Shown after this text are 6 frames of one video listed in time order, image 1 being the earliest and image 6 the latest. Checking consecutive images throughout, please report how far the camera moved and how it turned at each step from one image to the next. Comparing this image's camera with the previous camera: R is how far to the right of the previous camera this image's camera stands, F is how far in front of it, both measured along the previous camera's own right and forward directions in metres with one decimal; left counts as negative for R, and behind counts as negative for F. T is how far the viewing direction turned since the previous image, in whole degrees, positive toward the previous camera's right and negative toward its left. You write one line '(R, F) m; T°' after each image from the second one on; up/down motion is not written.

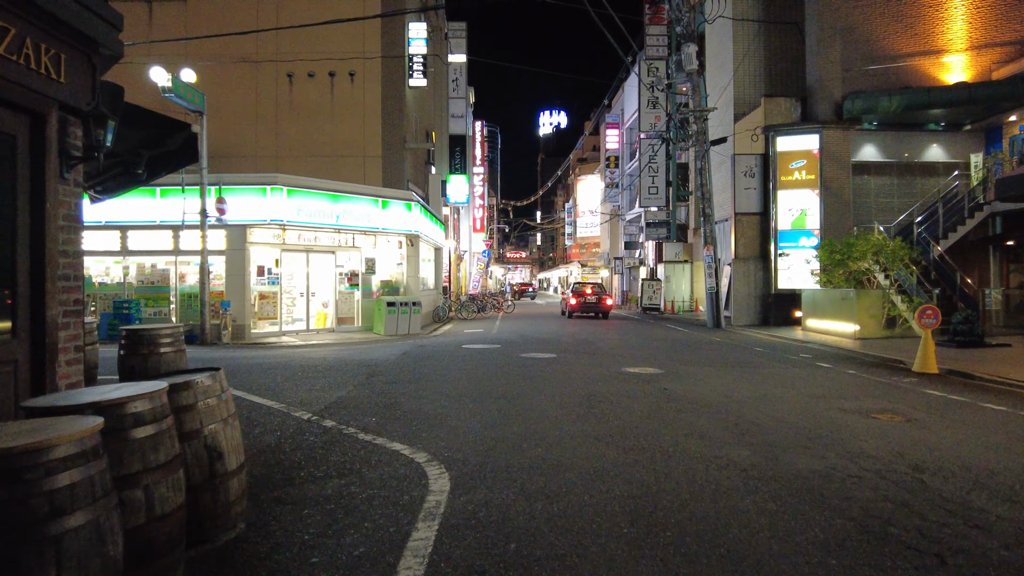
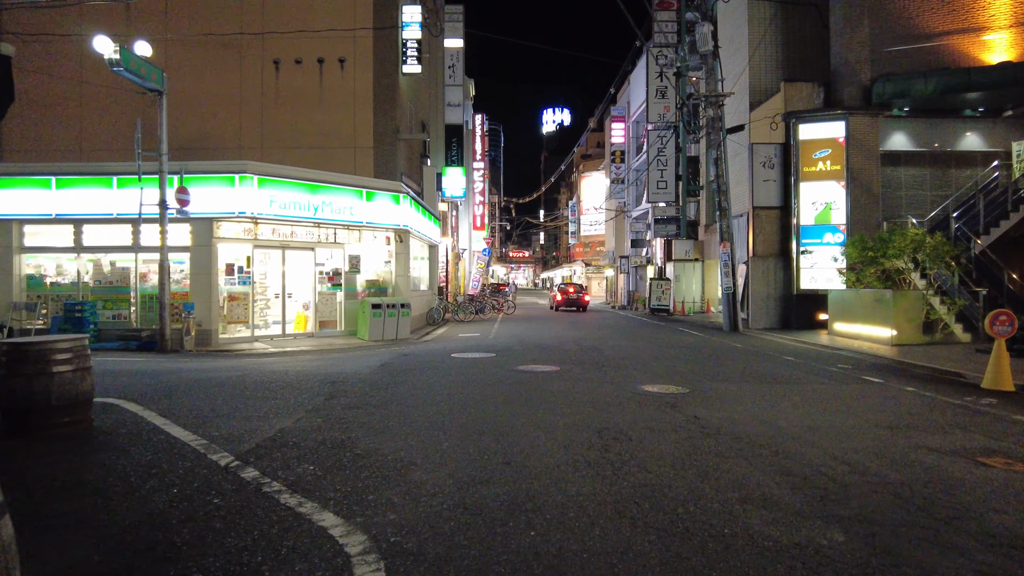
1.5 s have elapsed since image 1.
(+0.1, +1.8) m; 0°
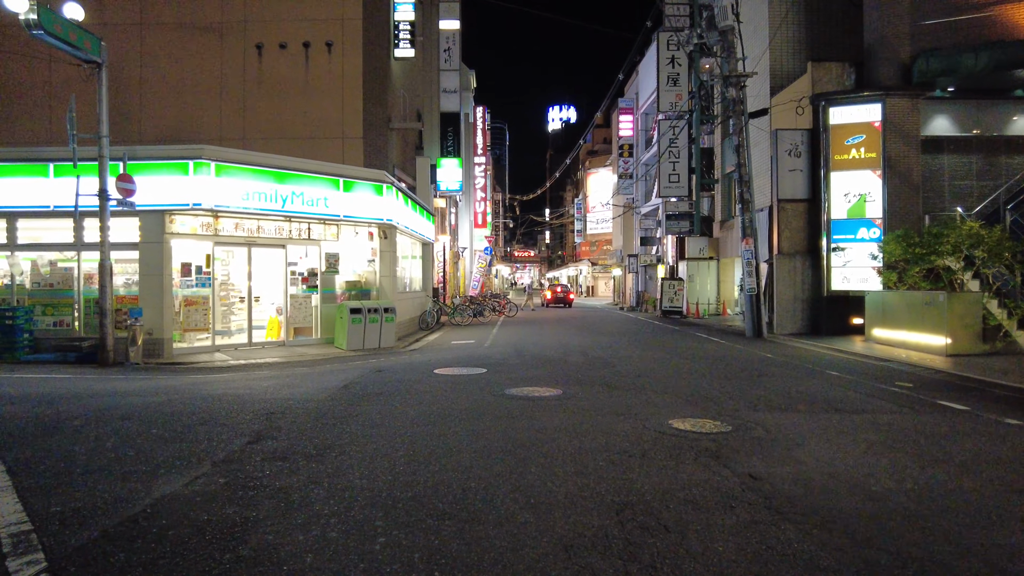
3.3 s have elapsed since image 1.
(+0.2, +2.1) m; -1°
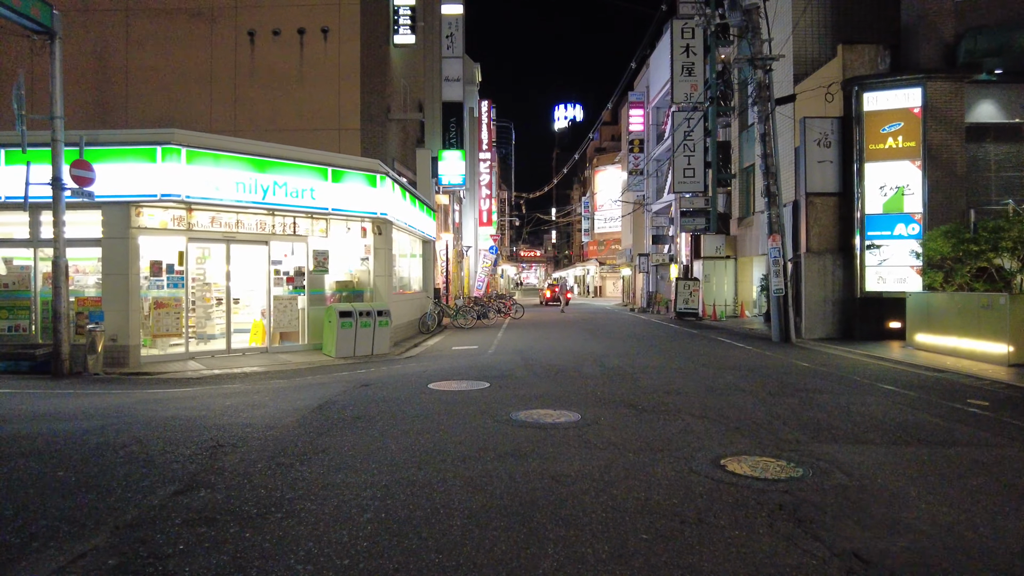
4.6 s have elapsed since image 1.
(0.0, +1.5) m; -1°
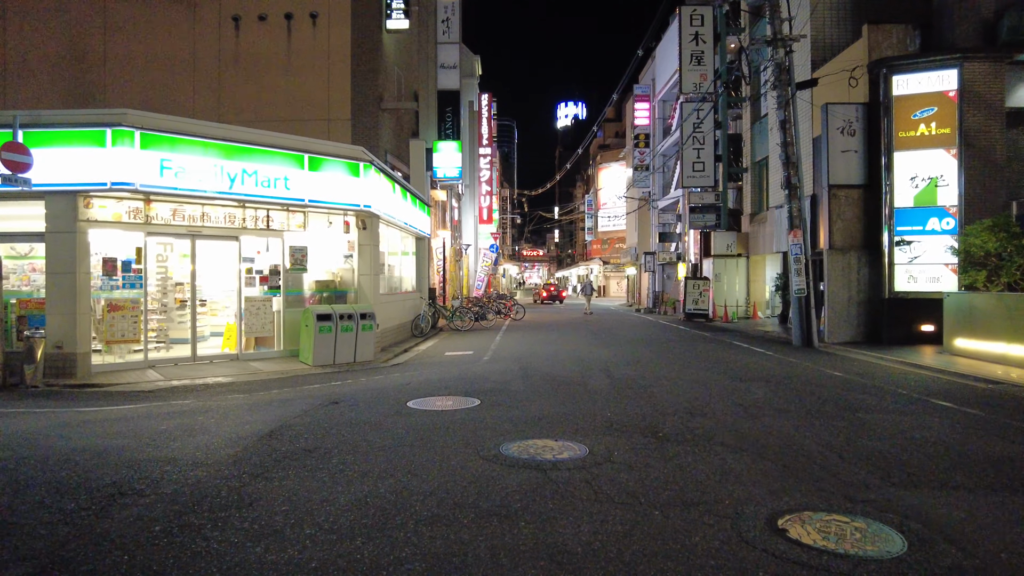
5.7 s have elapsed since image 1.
(+0.1, +1.4) m; 0°
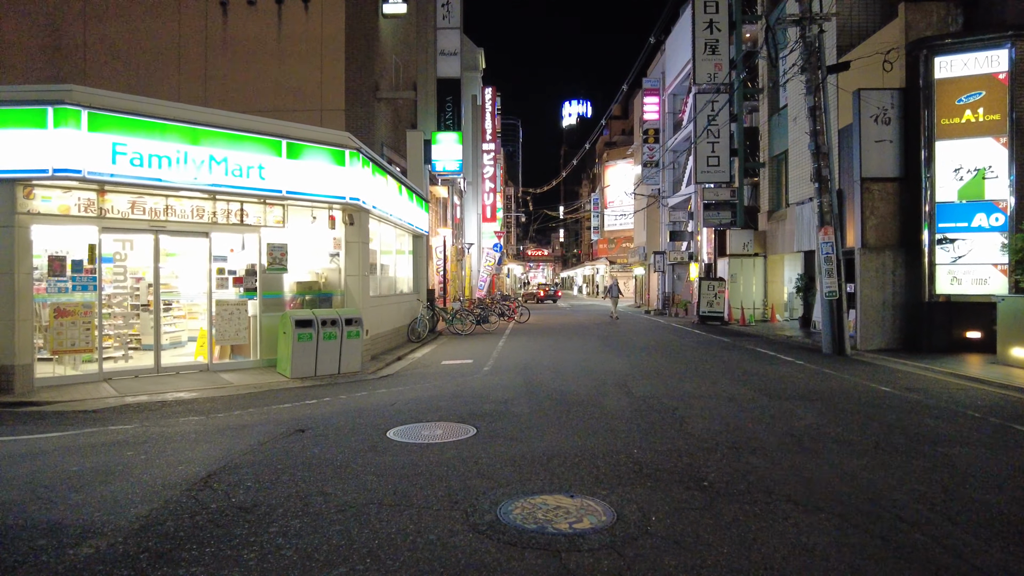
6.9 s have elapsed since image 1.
(0.0, +1.4) m; 0°
